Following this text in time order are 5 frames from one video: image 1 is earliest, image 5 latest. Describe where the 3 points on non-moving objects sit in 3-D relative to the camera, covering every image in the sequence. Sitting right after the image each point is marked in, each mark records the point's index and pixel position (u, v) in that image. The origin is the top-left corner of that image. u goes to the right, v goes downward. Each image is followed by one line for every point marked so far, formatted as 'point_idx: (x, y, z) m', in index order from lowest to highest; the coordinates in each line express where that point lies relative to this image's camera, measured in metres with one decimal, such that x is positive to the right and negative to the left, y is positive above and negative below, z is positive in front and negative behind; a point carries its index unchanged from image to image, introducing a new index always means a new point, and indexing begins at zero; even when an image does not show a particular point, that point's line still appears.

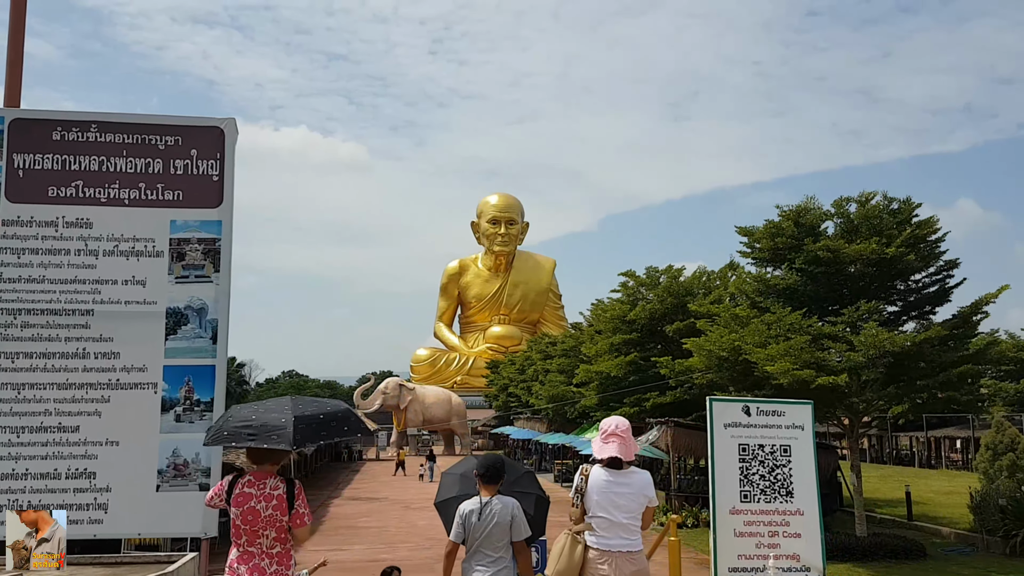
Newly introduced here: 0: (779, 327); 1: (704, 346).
0: (+4.7, -0.8, +14.5) m
1: (+3.7, -1.2, +15.5) m
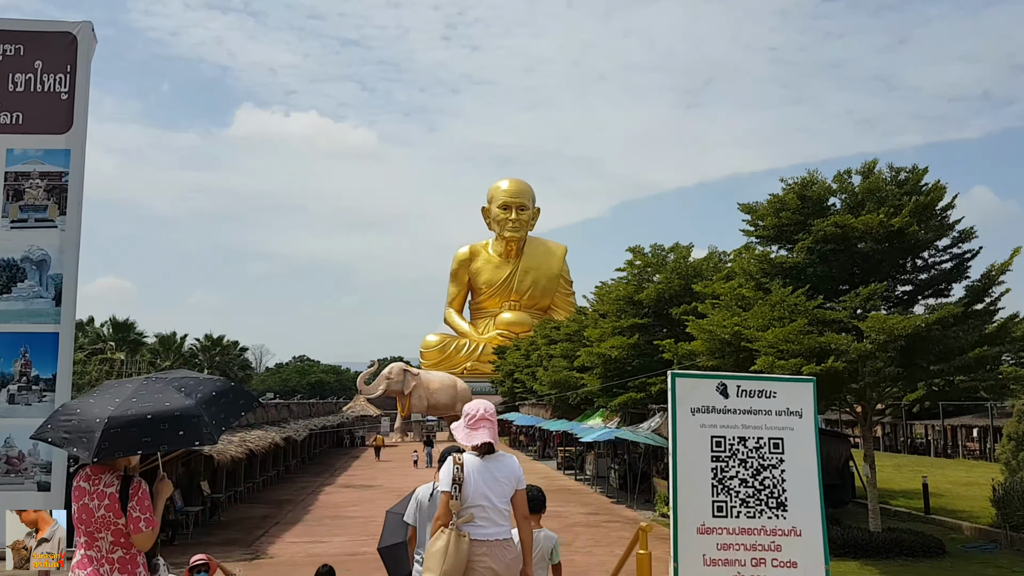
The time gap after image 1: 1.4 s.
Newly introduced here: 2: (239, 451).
0: (+4.5, -0.4, +13.4) m
1: (+3.5, -0.8, +14.4) m
2: (-5.5, -3.3, +16.0) m
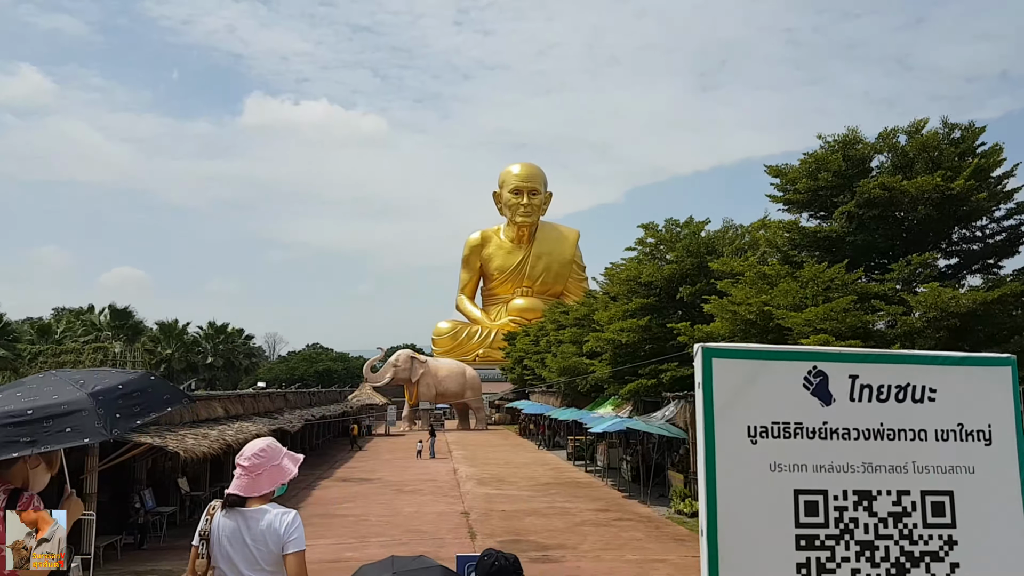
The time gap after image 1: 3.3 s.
0: (+4.4, 0.0, +11.9) m
1: (+3.5, -0.4, +13.0) m
2: (-5.5, -2.9, +14.7) m
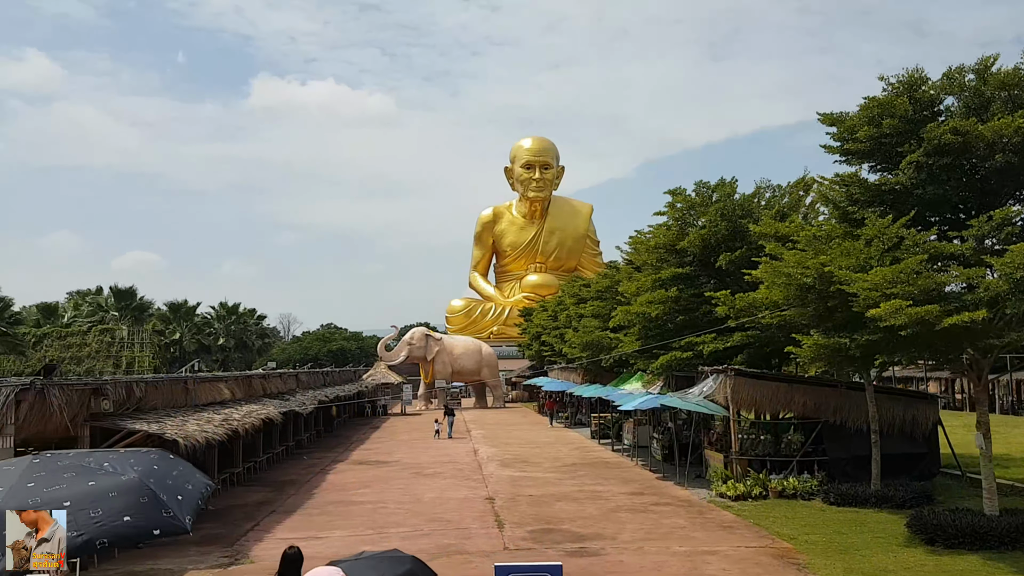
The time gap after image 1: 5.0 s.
0: (+4.9, +0.6, +10.6) m
1: (+3.9, +0.2, +11.6) m
2: (-5.0, -2.5, +13.6) m
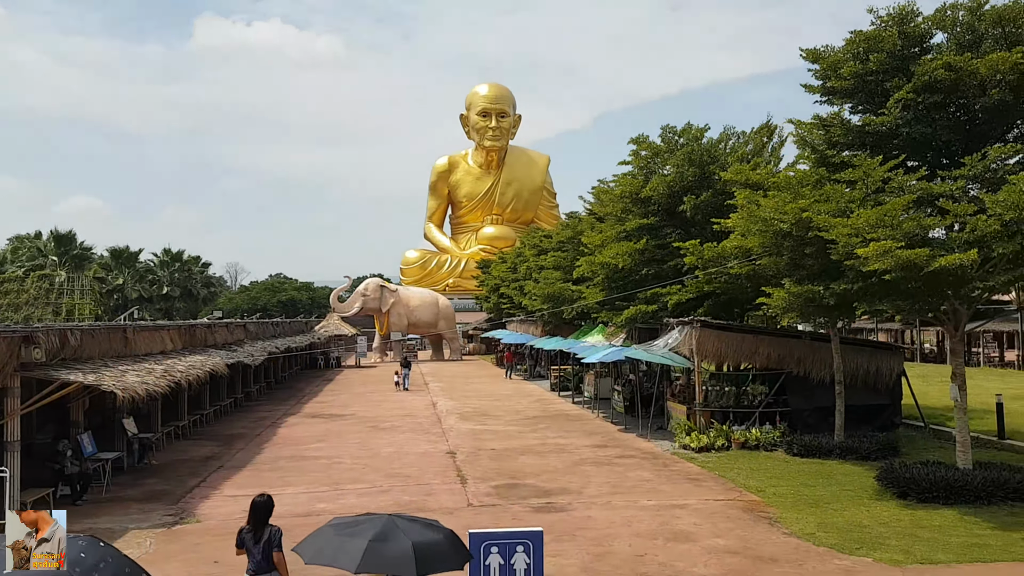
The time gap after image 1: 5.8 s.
0: (+4.4, +1.2, +10.2) m
1: (+3.4, +0.9, +11.2) m
2: (-5.6, -1.6, +12.8) m
